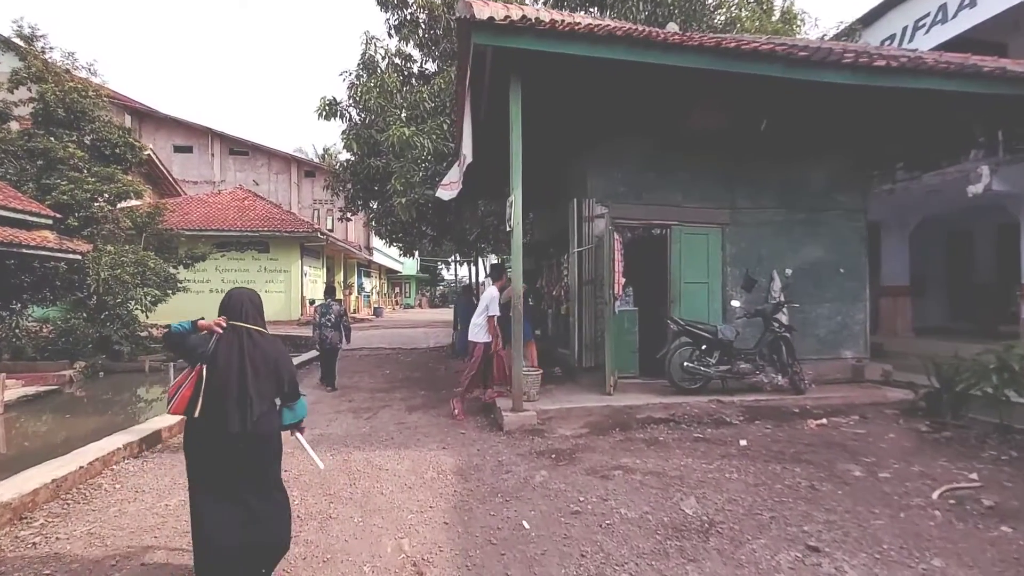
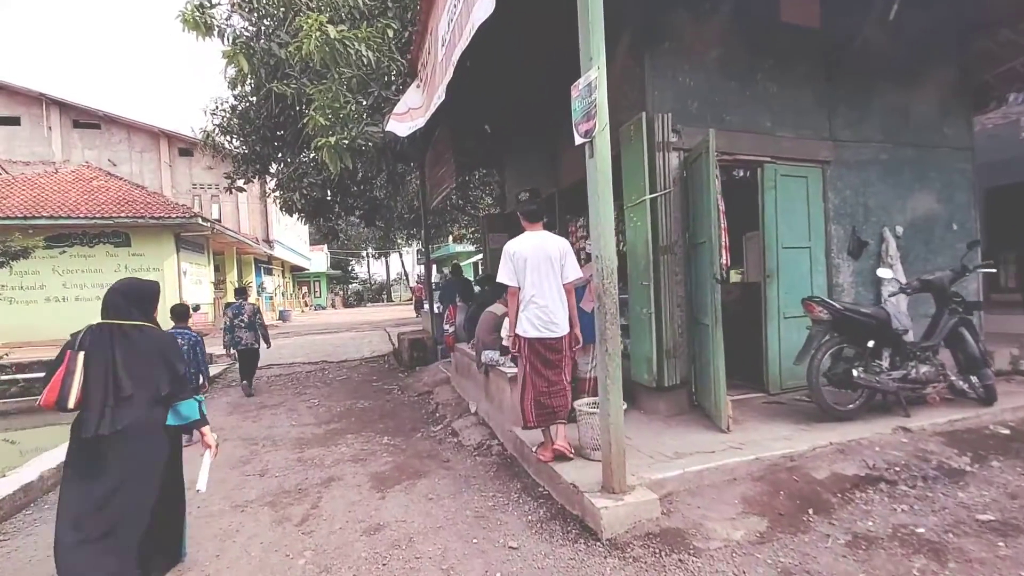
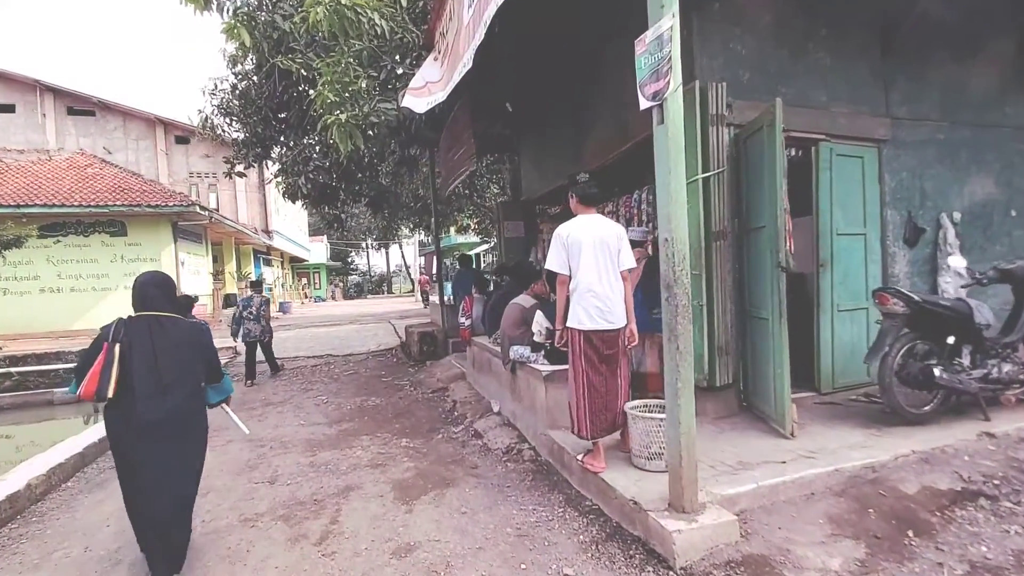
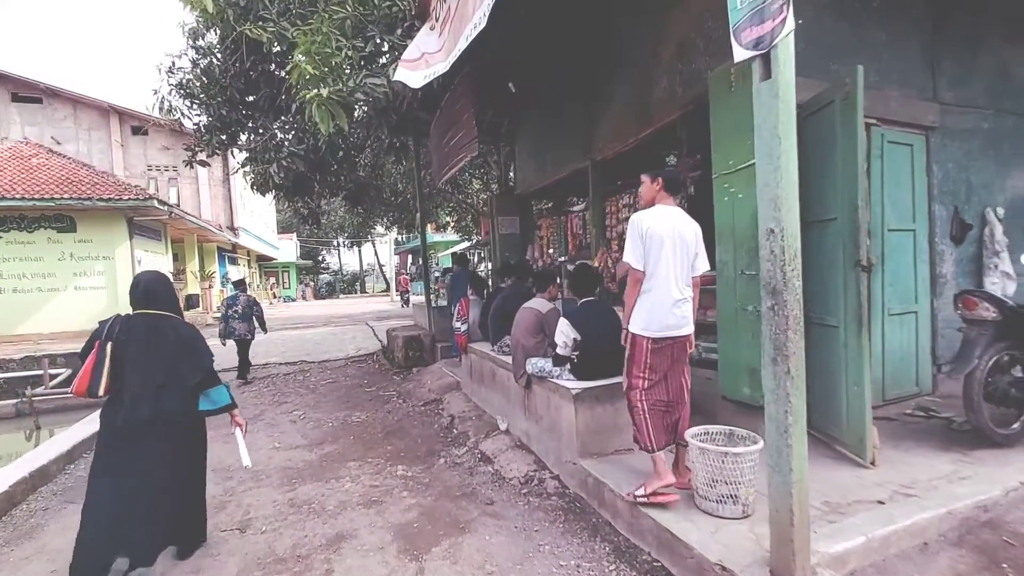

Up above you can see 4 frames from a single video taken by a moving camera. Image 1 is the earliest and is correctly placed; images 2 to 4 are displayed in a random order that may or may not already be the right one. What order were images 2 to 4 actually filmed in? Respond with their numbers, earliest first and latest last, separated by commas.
2, 3, 4
